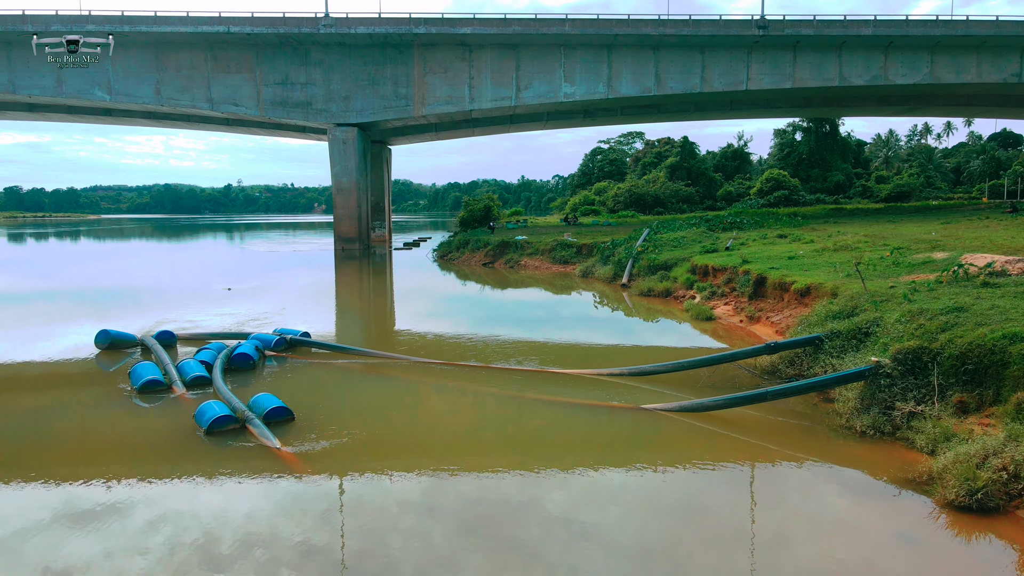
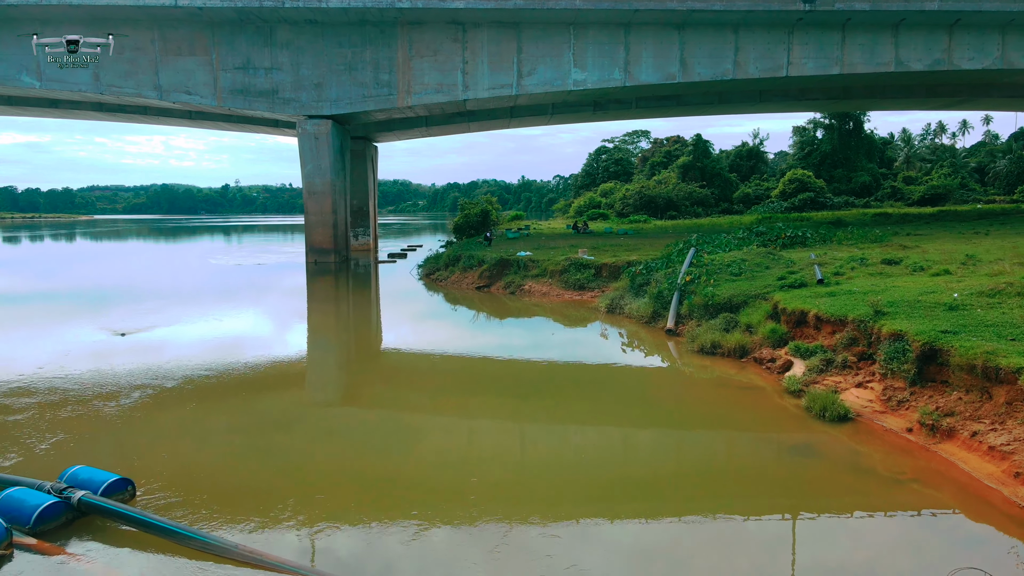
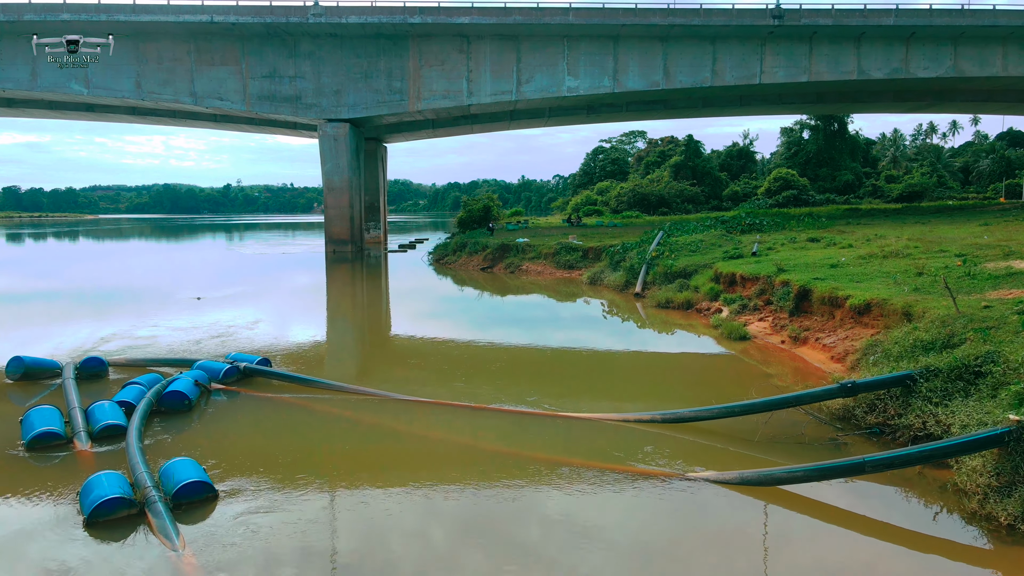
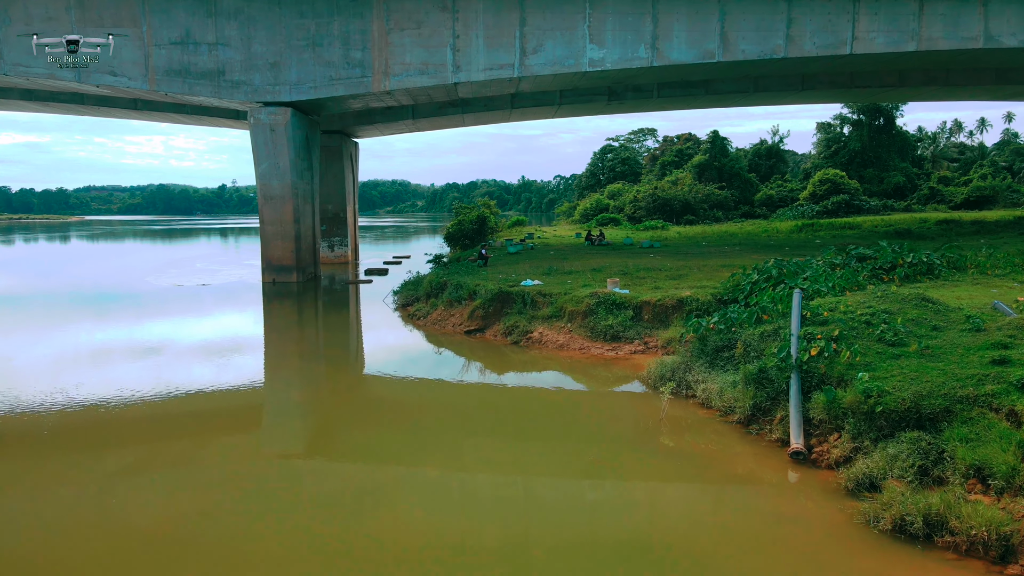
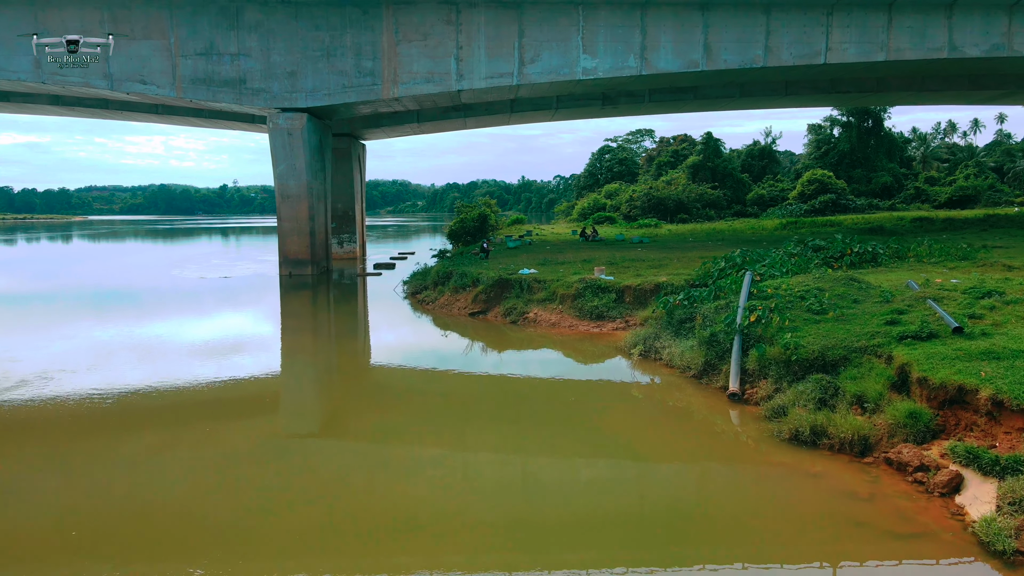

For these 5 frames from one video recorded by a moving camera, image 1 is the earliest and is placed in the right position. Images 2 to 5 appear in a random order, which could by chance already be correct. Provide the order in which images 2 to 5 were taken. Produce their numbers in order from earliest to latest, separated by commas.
3, 2, 5, 4
